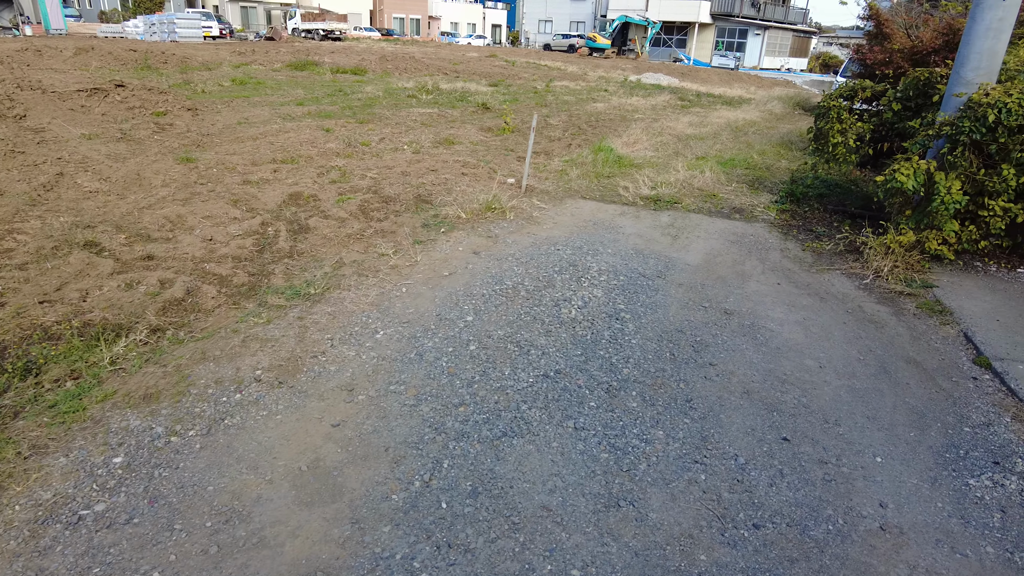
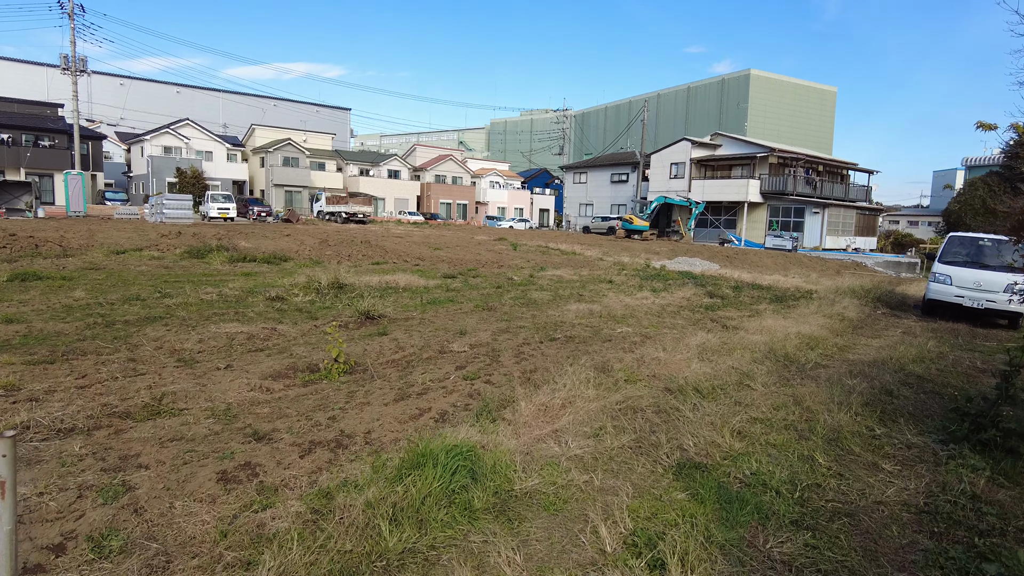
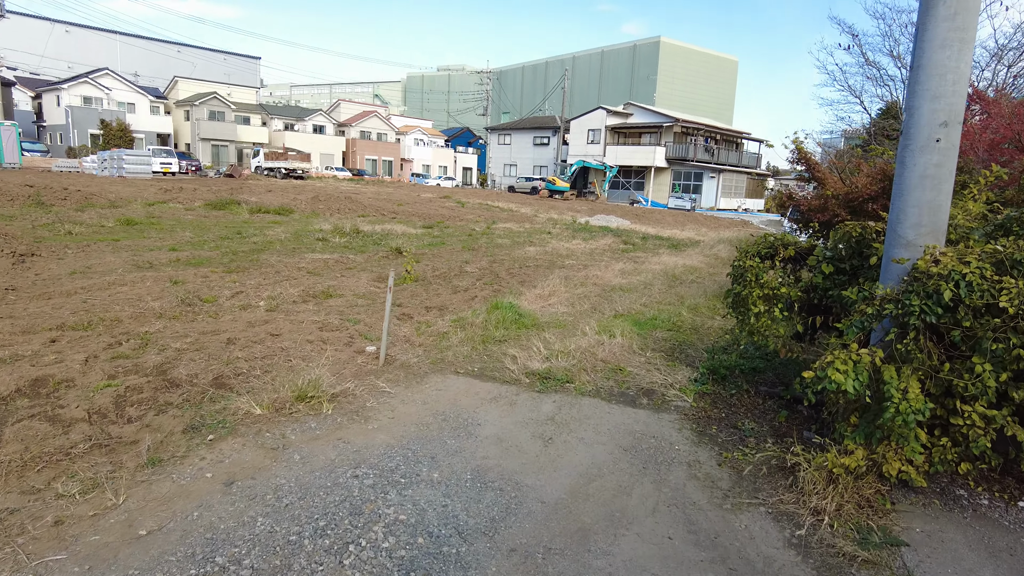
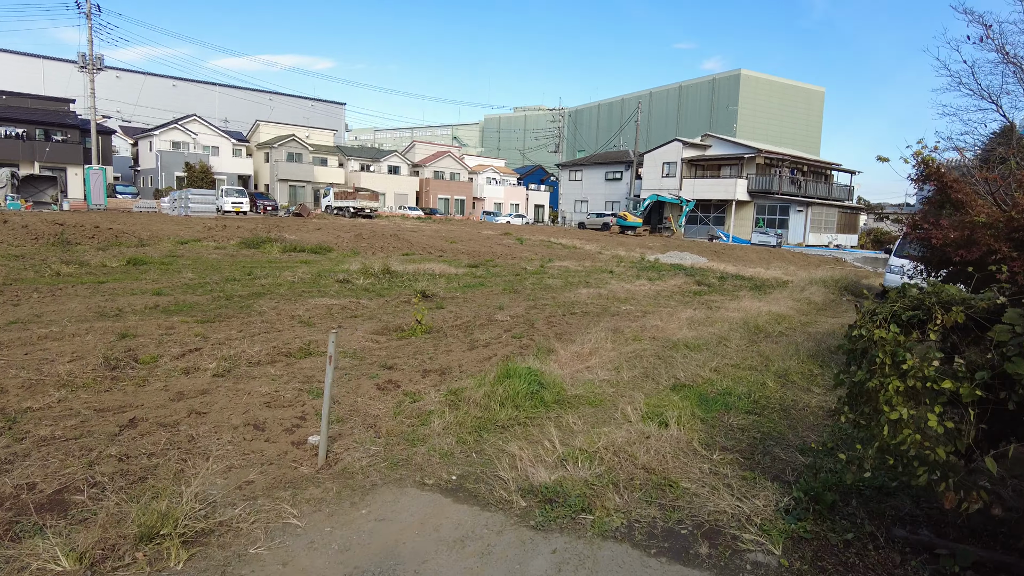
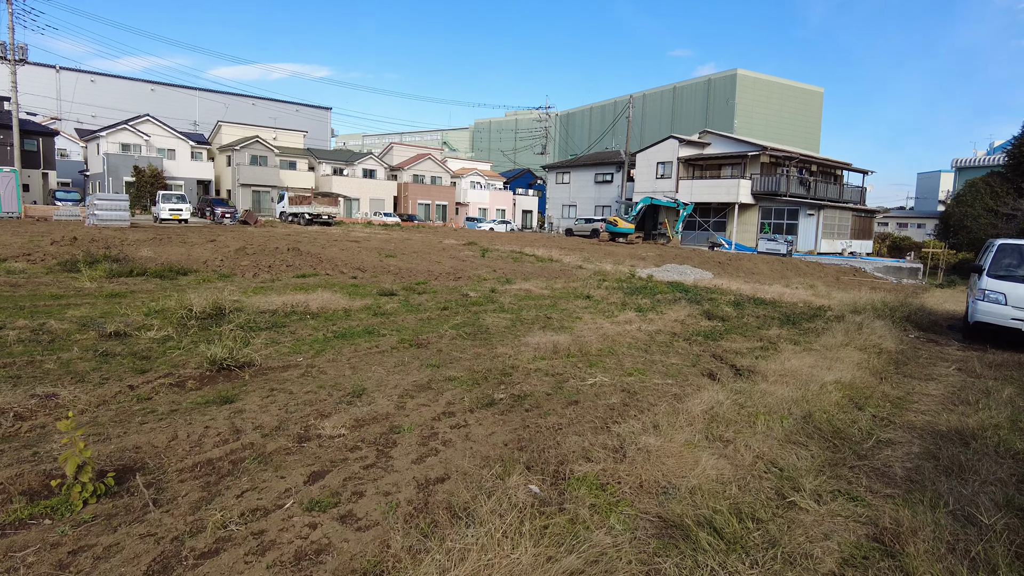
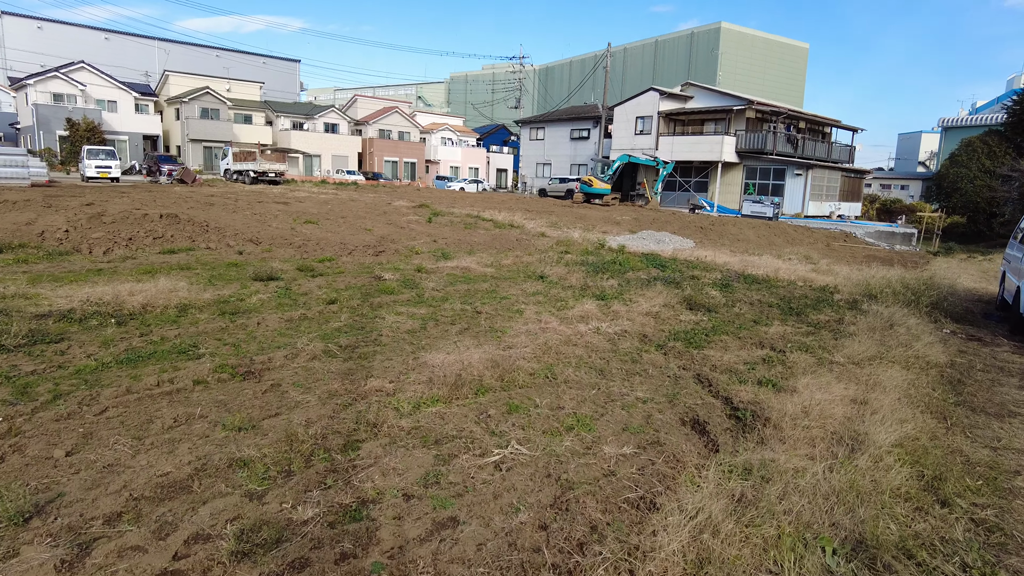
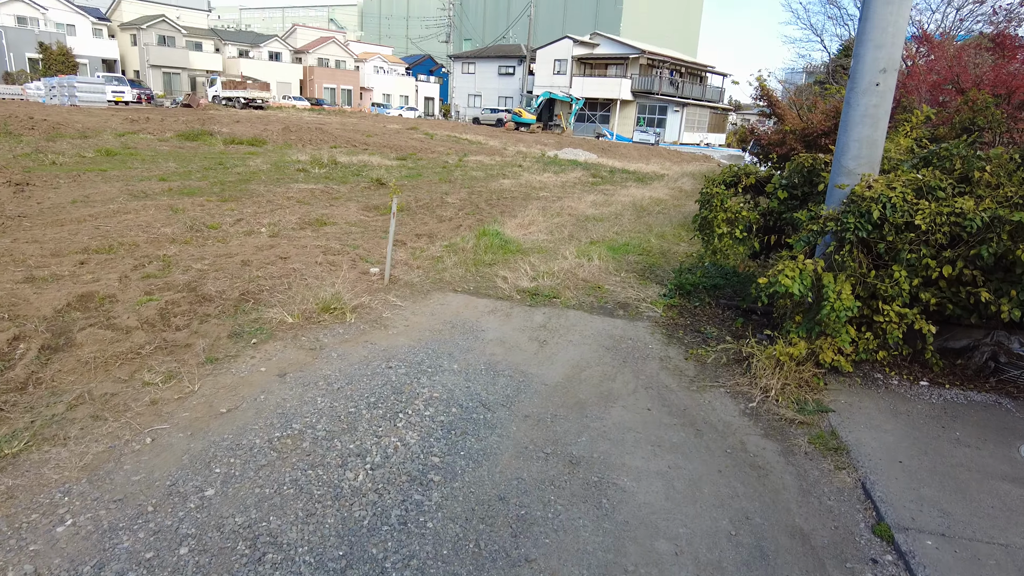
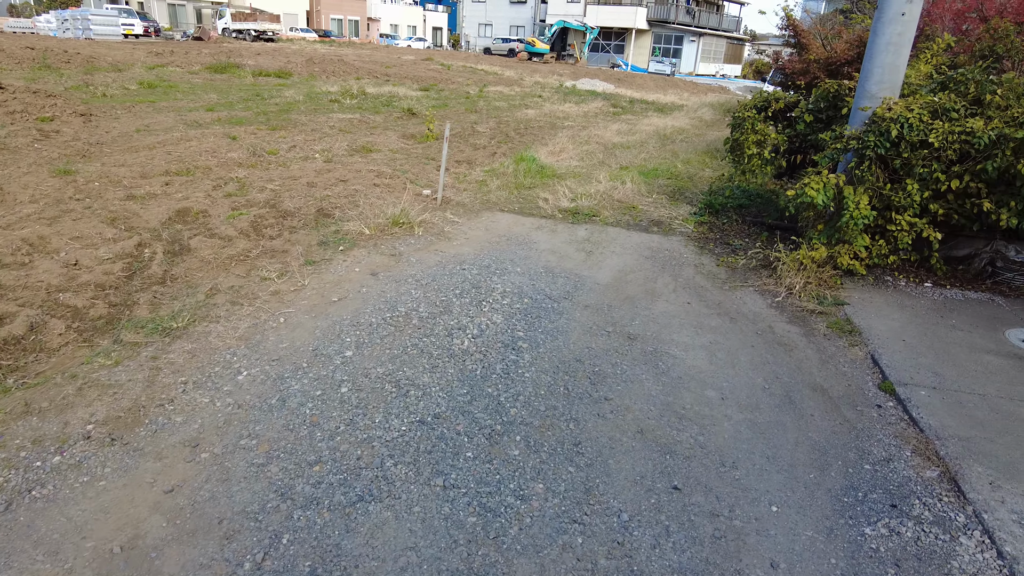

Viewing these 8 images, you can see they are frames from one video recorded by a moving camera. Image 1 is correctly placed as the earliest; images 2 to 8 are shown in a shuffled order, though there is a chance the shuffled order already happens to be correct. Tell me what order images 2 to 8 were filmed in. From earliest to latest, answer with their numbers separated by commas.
8, 7, 3, 4, 2, 5, 6
